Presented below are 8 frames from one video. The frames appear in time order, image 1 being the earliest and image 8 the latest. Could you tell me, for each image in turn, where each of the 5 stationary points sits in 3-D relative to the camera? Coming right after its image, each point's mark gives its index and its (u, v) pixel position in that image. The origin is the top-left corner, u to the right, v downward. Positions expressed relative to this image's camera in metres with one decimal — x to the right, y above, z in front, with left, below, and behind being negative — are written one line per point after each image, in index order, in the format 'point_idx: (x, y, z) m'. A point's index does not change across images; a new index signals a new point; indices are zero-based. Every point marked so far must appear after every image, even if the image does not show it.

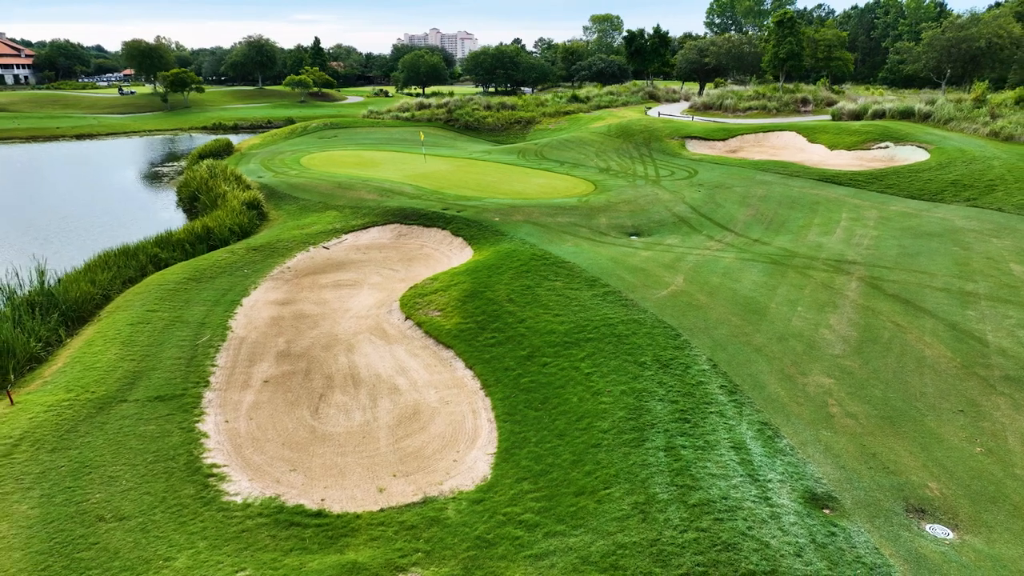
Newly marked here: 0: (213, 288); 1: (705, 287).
0: (-5.7, 0.0, +13.8) m
1: (+3.2, 0.0, +11.6) m
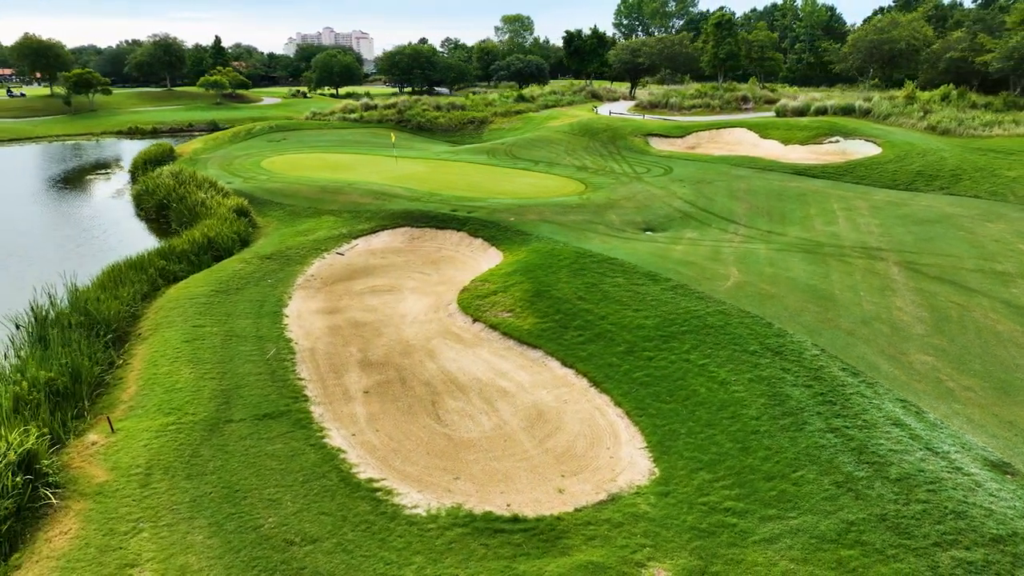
0: (-4.8, -0.2, +13.1) m
1: (+4.3, +0.2, +12.1) m
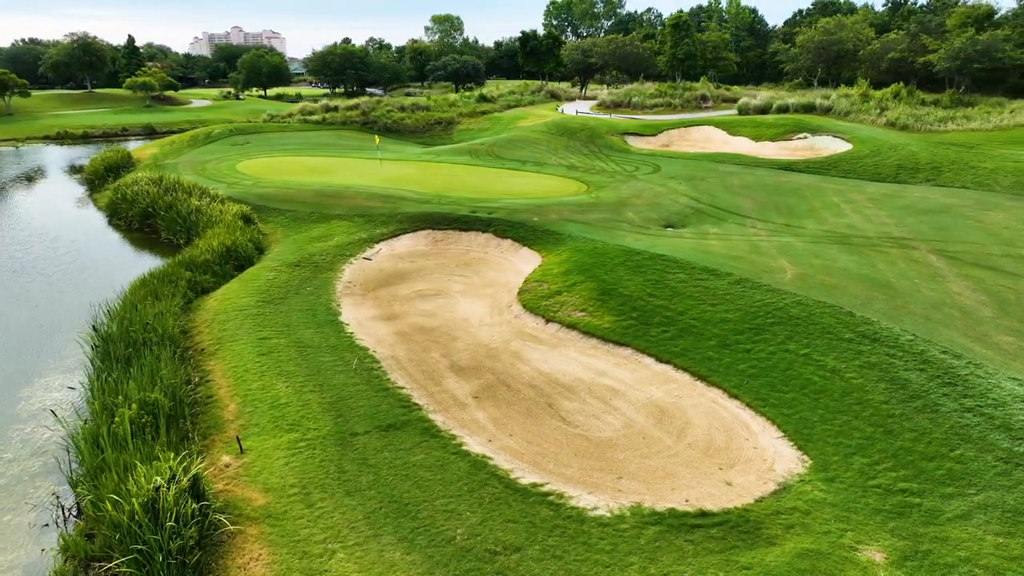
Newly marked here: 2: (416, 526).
0: (-3.8, -0.4, +12.7) m
1: (+5.4, +0.3, +12.6) m
2: (-0.9, -2.2, +6.6) m
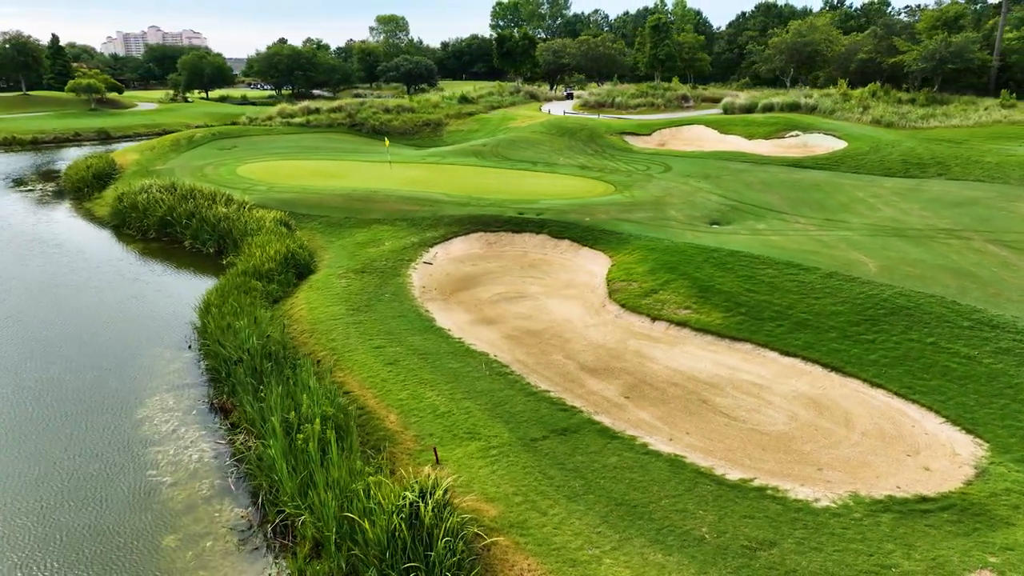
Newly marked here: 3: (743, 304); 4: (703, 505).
0: (-2.1, -0.5, +12.4) m
1: (+7.0, +0.5, +13.1) m
2: (+1.4, -2.2, +6.6) m
3: (+3.8, -0.3, +11.7) m
4: (+1.9, -2.1, +7.0) m
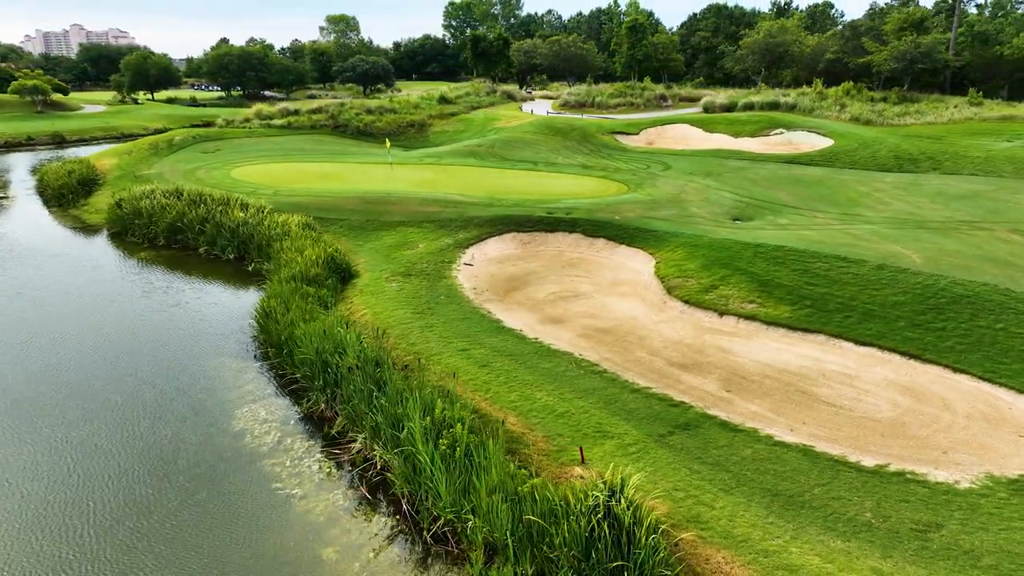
0: (-0.9, -0.5, +12.3) m
1: (+8.0, +0.7, +13.7) m
2: (+3.0, -2.2, +6.8) m
3: (+5.0, -0.2, +12.1) m
4: (+3.4, -2.1, +7.2) m
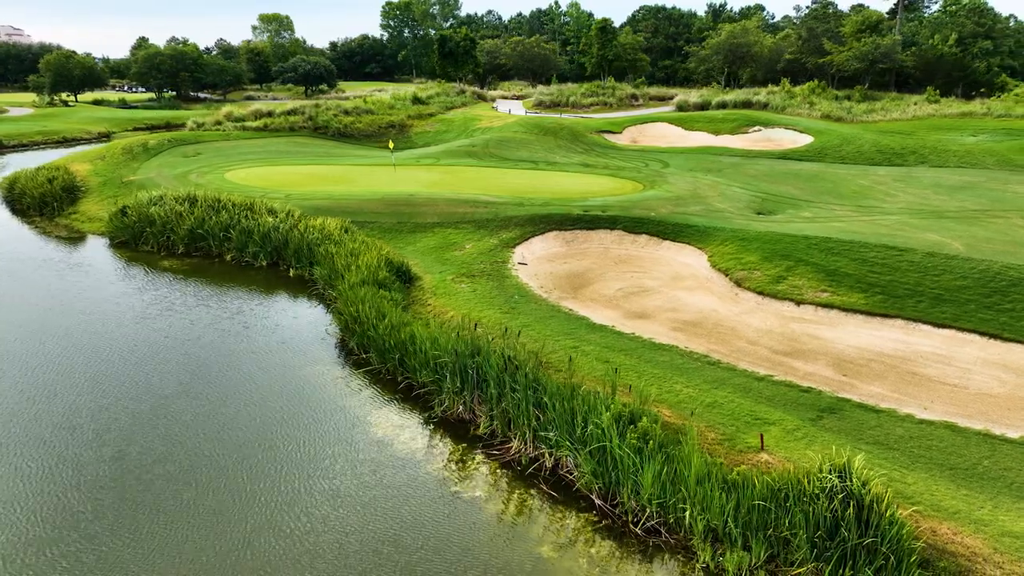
0: (+0.6, -0.5, +12.3) m
1: (+9.3, +1.0, +14.6) m
2: (+5.1, -2.0, +7.3) m
3: (+6.5, +0.1, +12.7) m
4: (+5.5, -1.9, +7.7) m
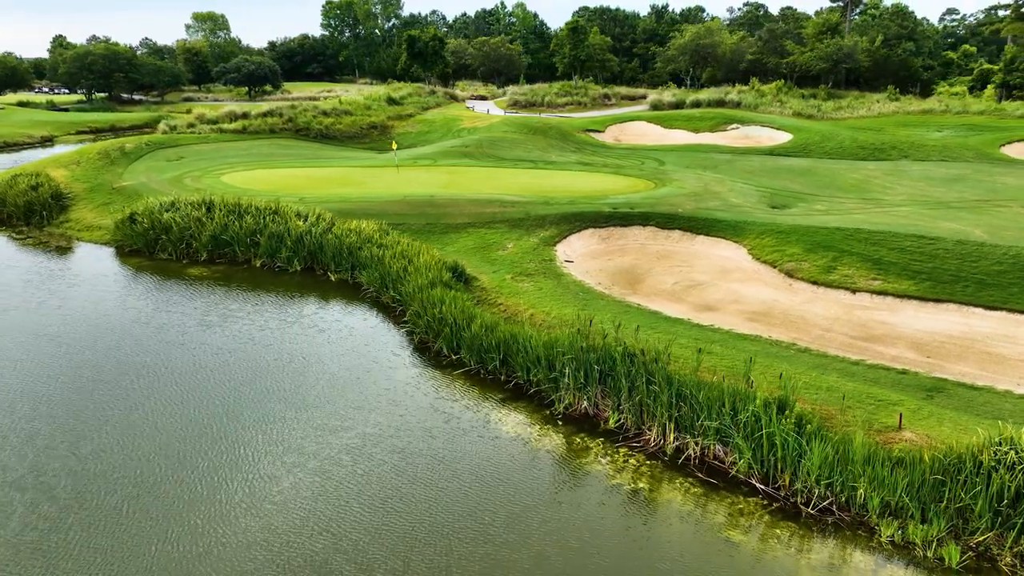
0: (+1.9, -0.4, +12.6) m
1: (+10.4, +1.3, +15.6) m
2: (+6.9, -1.8, +7.9) m
3: (+7.7, +0.3, +13.5) m
4: (+7.3, -1.7, +8.4) m
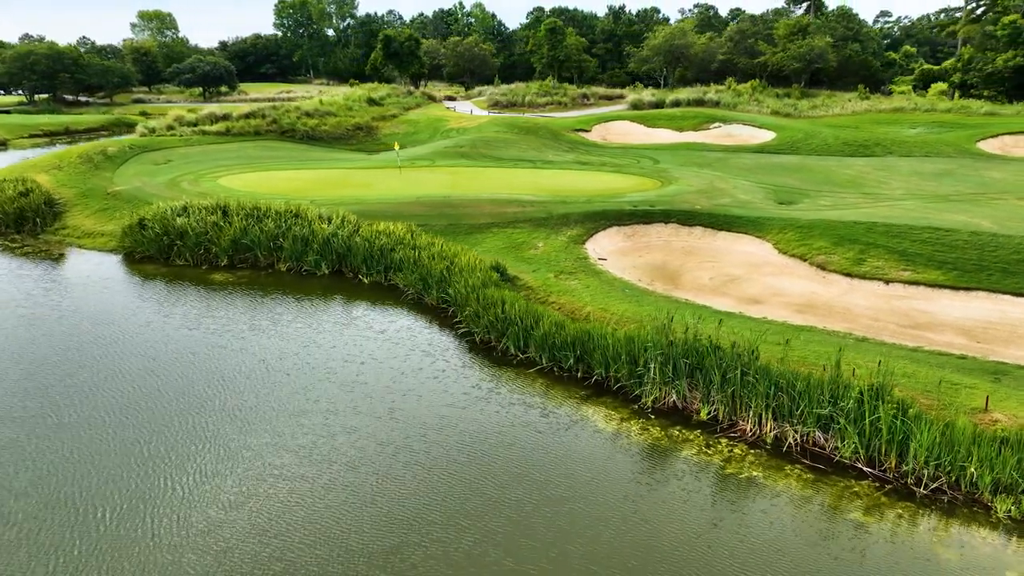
0: (+2.9, -0.3, +12.8) m
1: (+11.1, +1.6, +16.5) m
2: (+8.2, -1.6, +8.5) m
3: (+8.6, +0.5, +14.1) m
4: (+8.5, -1.5, +9.0) m
